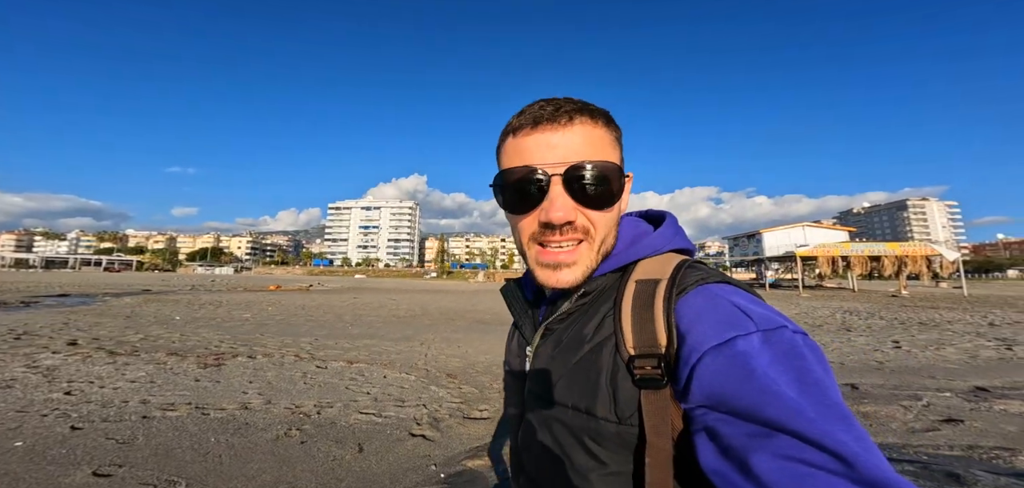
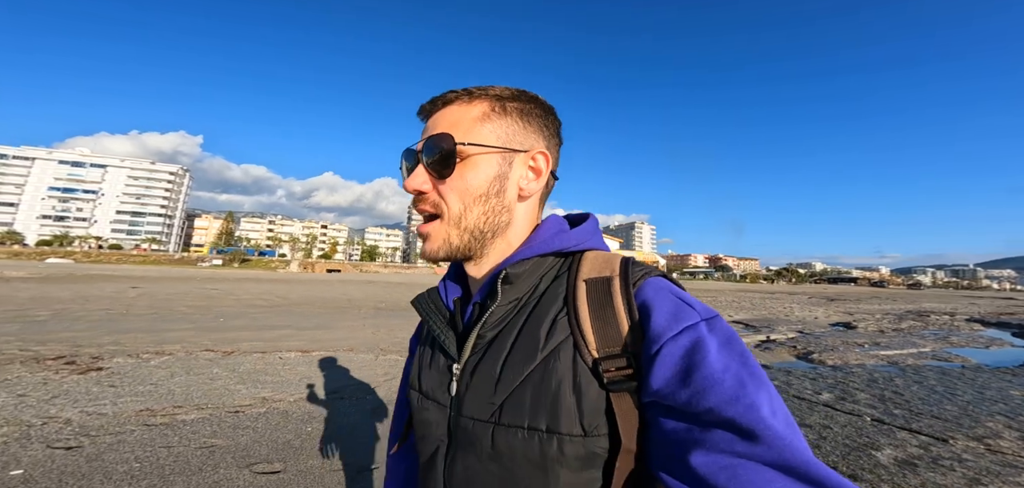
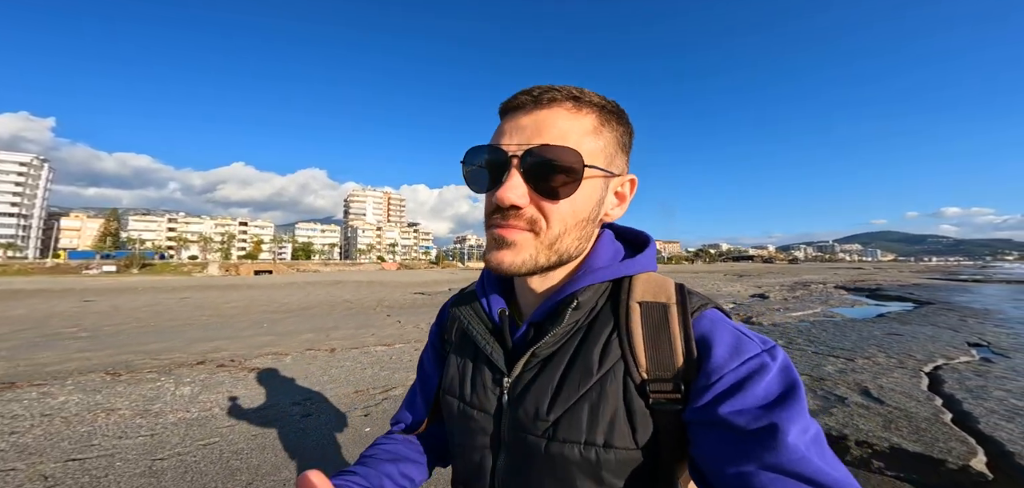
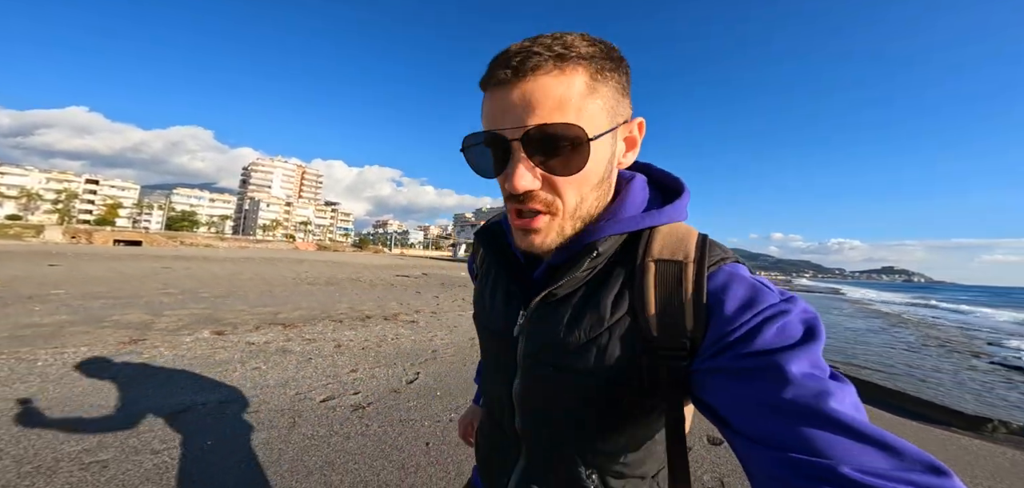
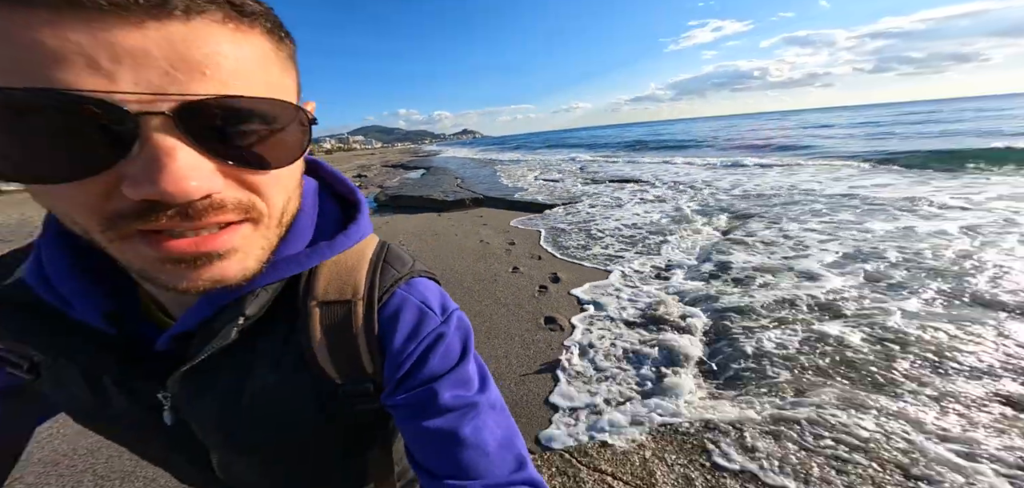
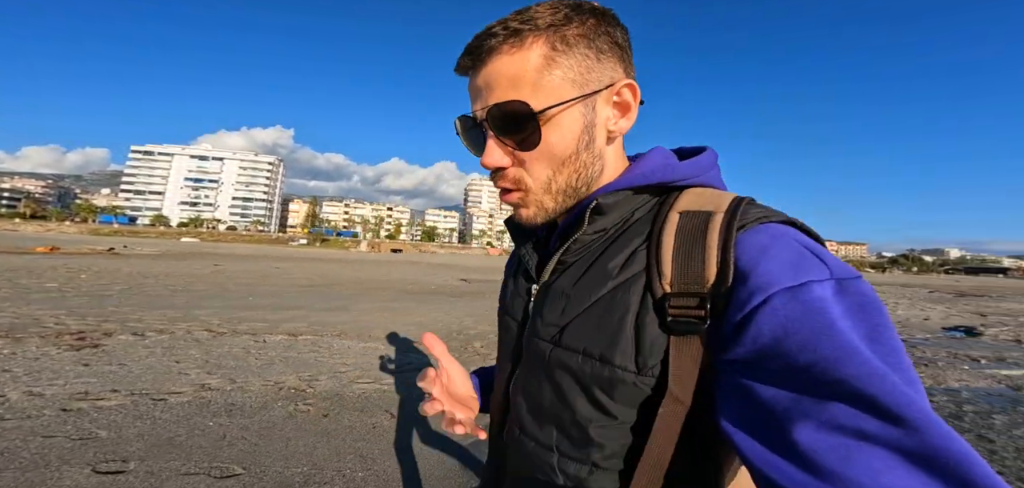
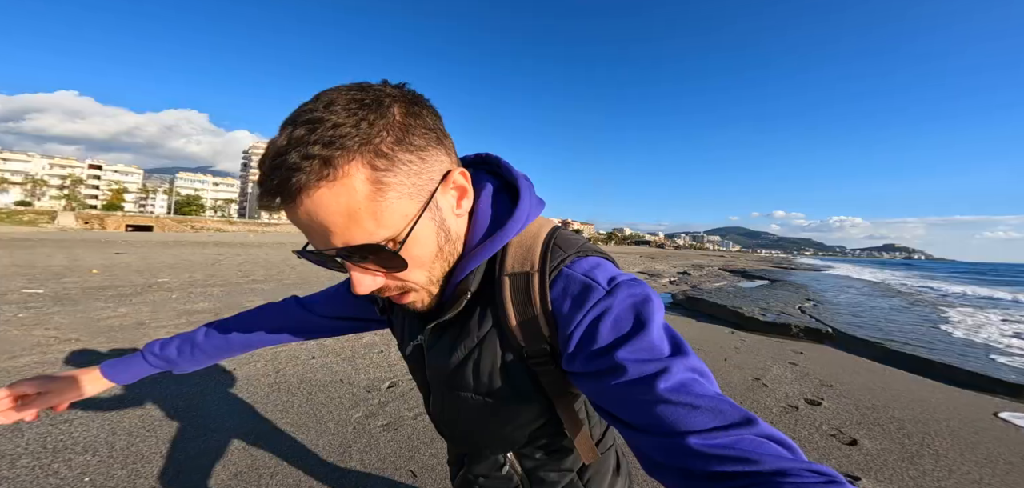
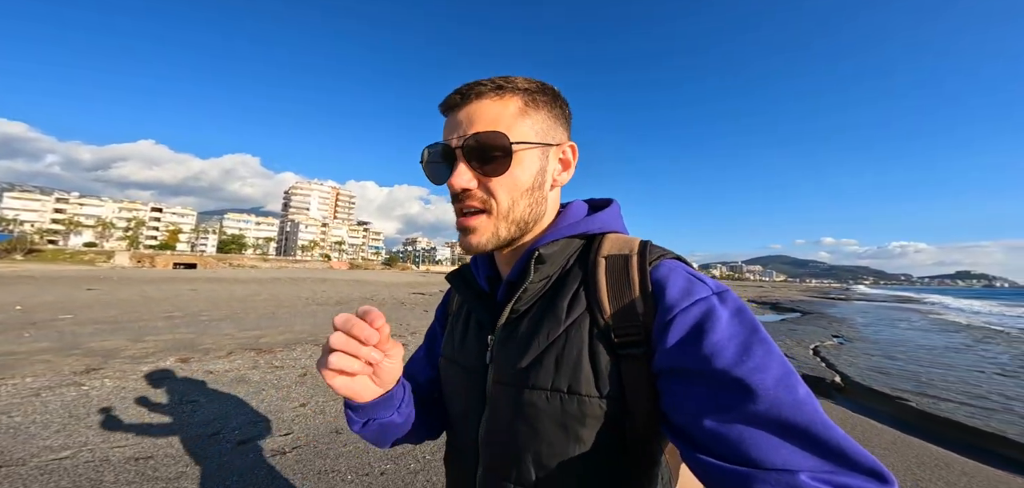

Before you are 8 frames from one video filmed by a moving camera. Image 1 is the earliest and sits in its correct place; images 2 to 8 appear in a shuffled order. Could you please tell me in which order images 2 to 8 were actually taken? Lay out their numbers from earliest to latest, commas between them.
6, 2, 3, 8, 4, 7, 5
